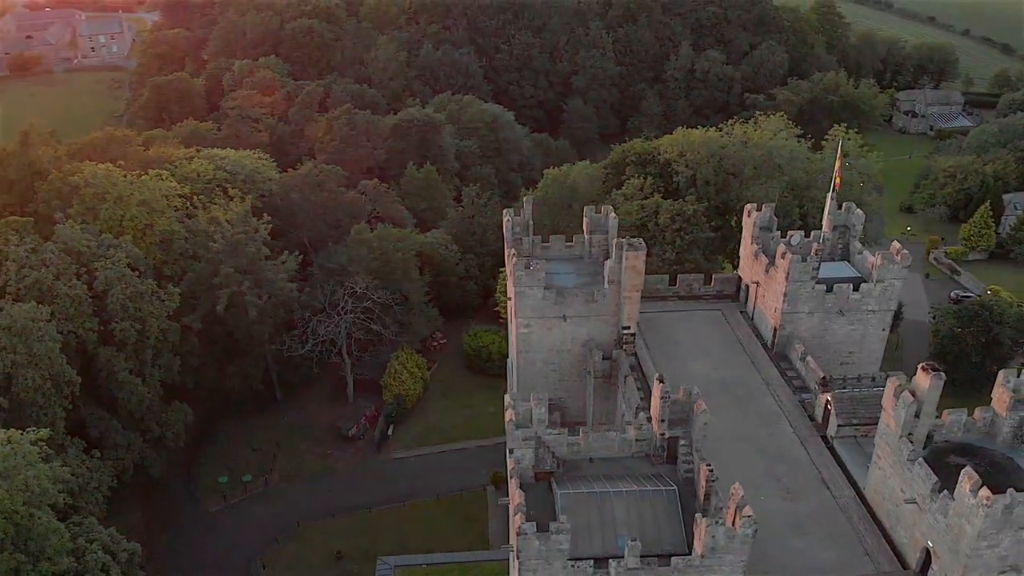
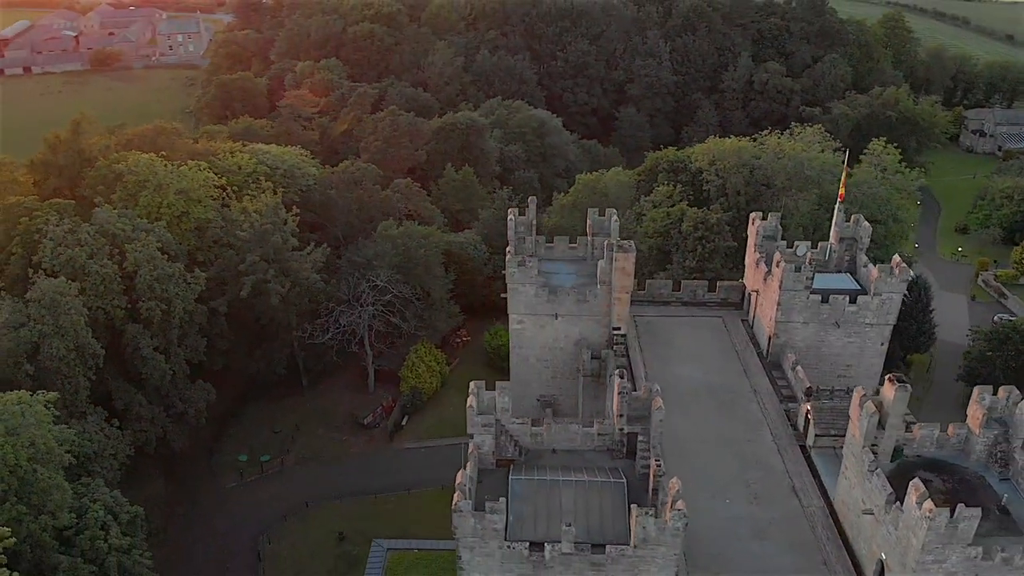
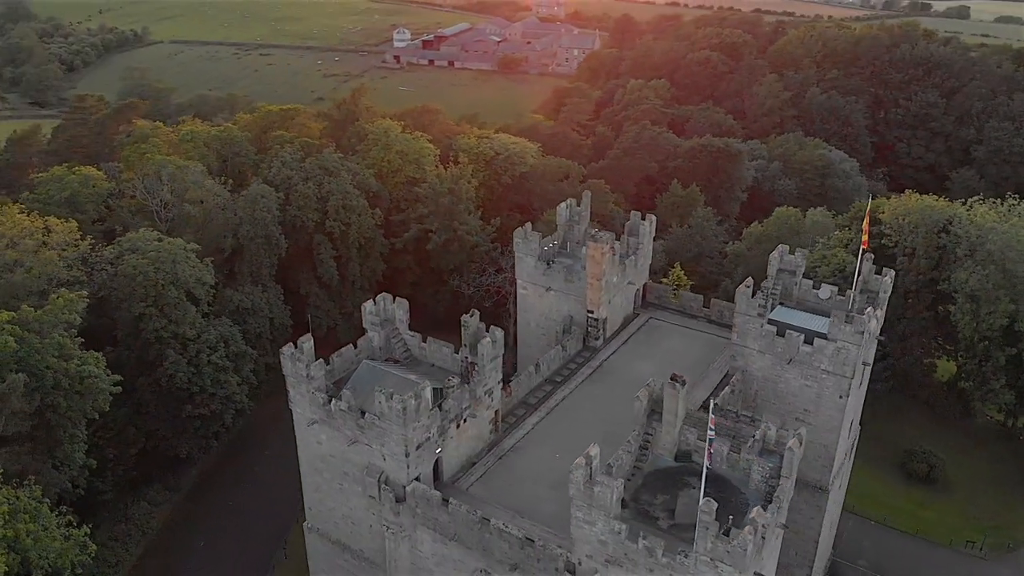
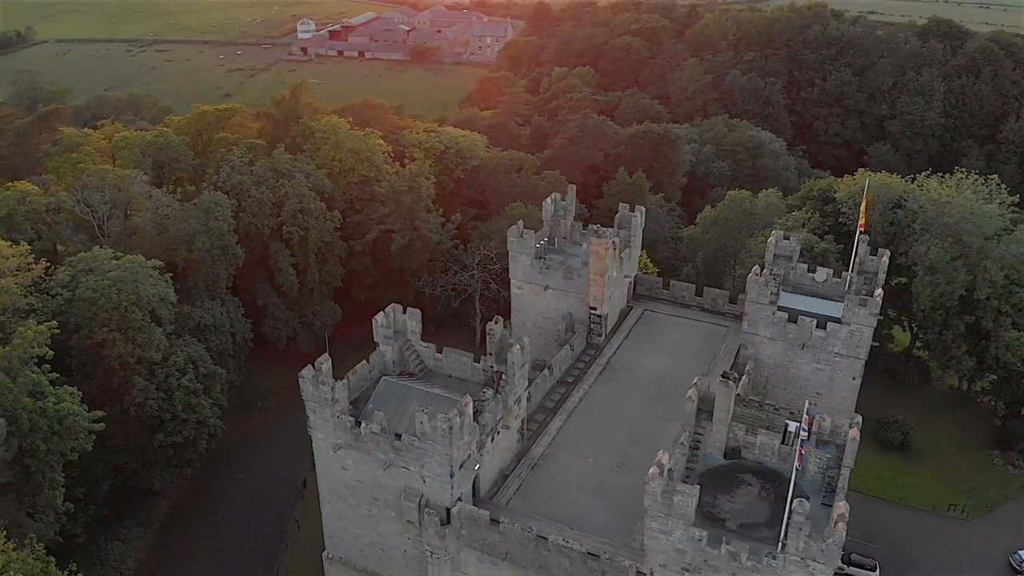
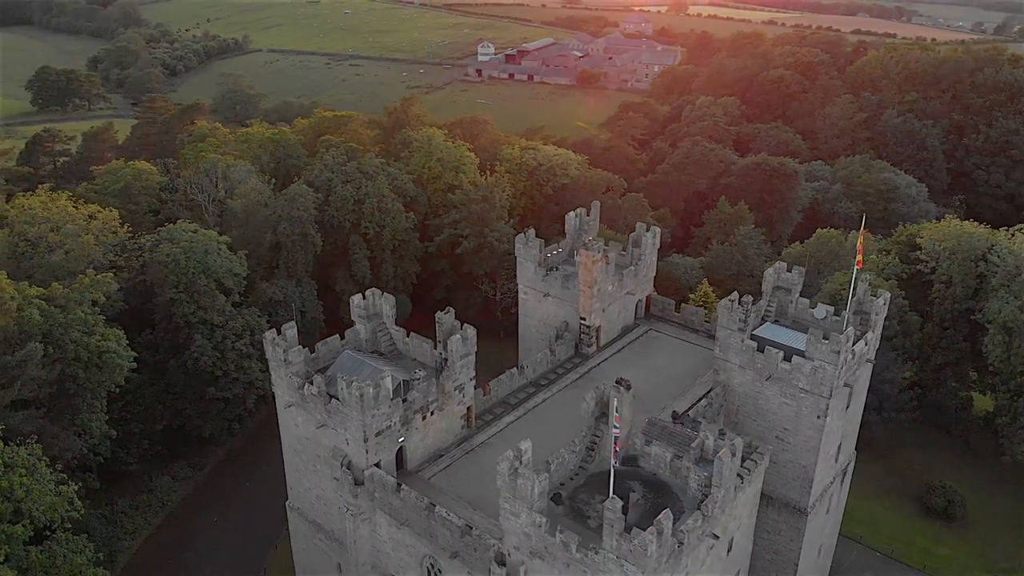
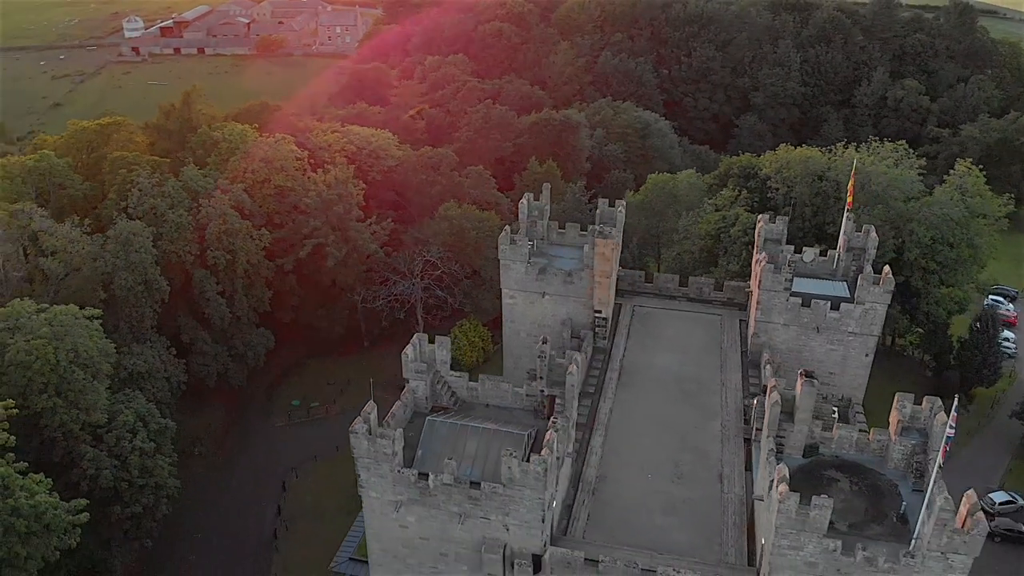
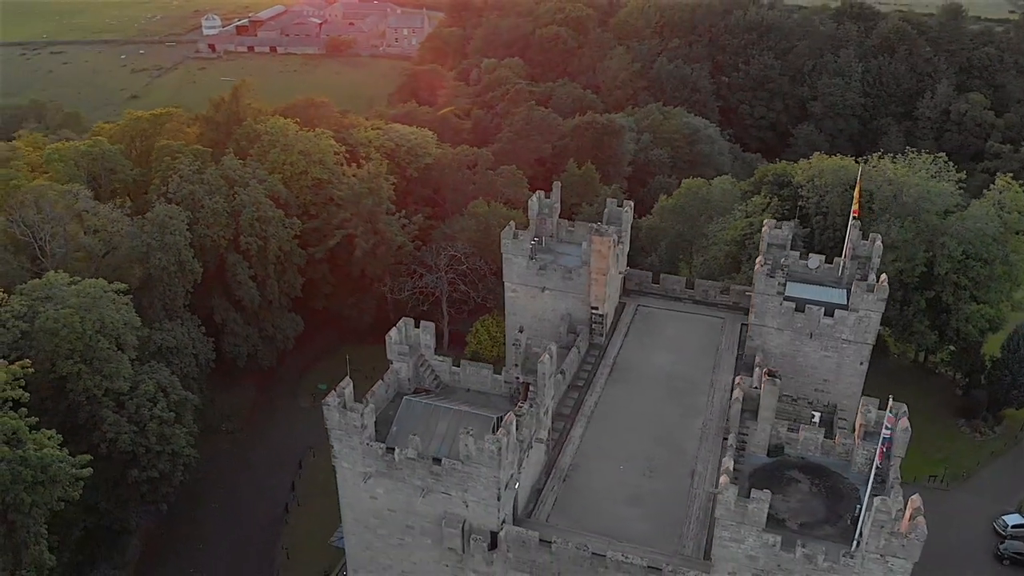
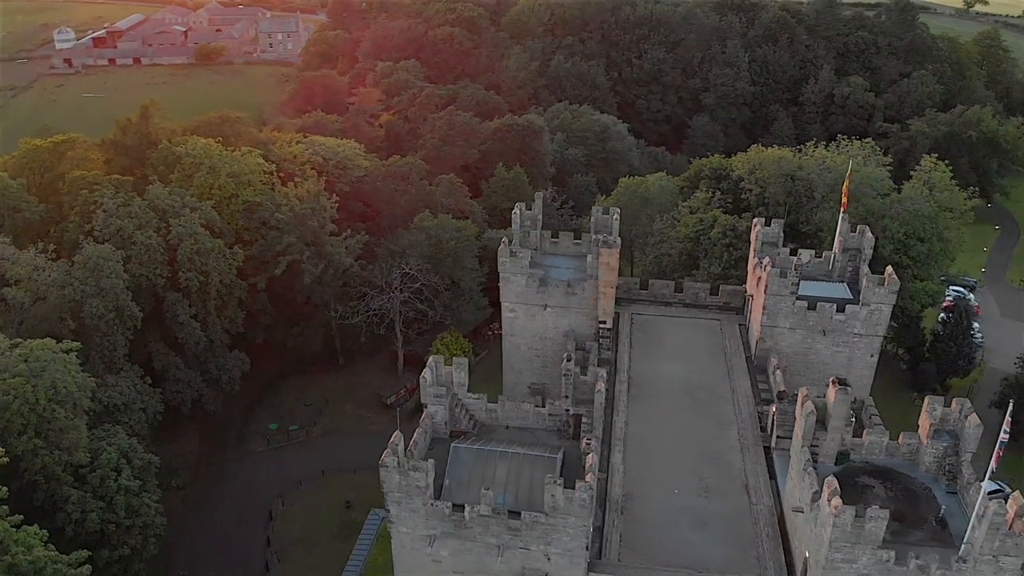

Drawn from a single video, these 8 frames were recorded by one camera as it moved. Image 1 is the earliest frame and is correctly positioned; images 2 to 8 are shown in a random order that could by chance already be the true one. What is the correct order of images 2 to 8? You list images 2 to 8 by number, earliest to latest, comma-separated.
2, 8, 6, 7, 4, 3, 5
